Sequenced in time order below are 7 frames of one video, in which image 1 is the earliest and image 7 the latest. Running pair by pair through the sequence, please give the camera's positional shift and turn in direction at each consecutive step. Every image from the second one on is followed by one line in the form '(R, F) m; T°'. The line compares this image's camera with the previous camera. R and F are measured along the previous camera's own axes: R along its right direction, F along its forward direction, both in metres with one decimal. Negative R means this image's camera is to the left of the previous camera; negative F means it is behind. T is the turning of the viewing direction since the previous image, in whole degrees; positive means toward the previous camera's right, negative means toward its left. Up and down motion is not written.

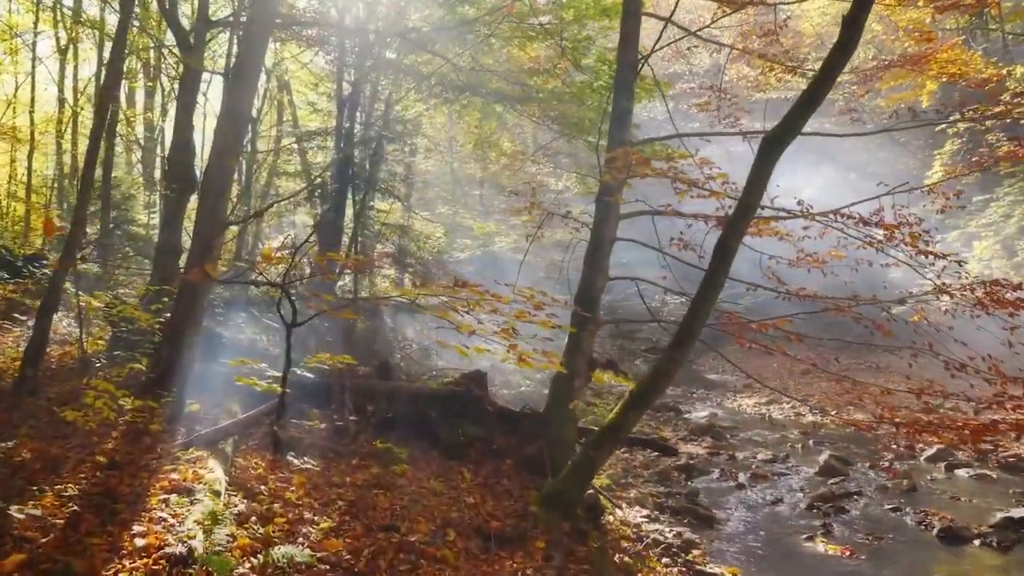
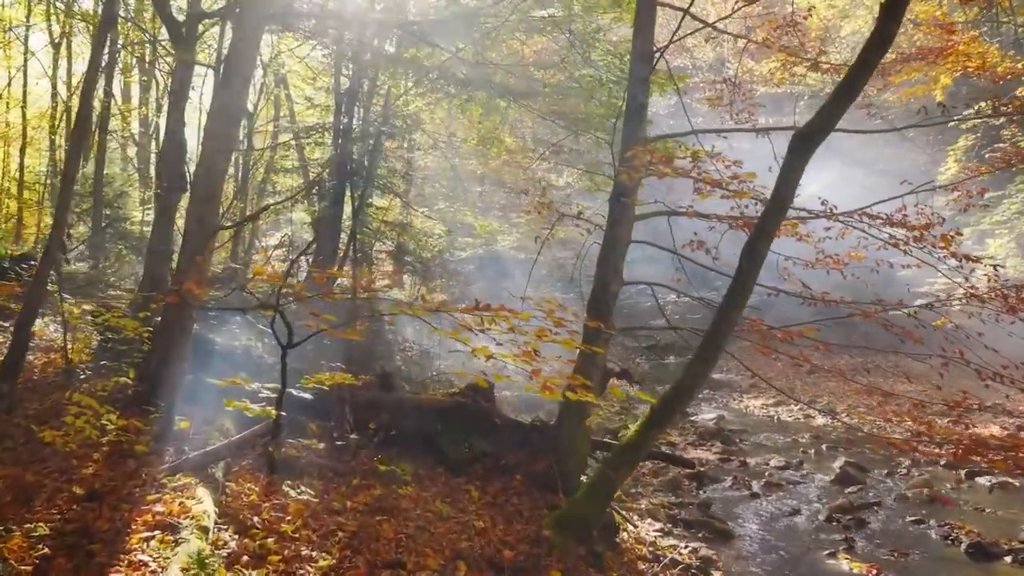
(-0.1, +0.4) m; 0°
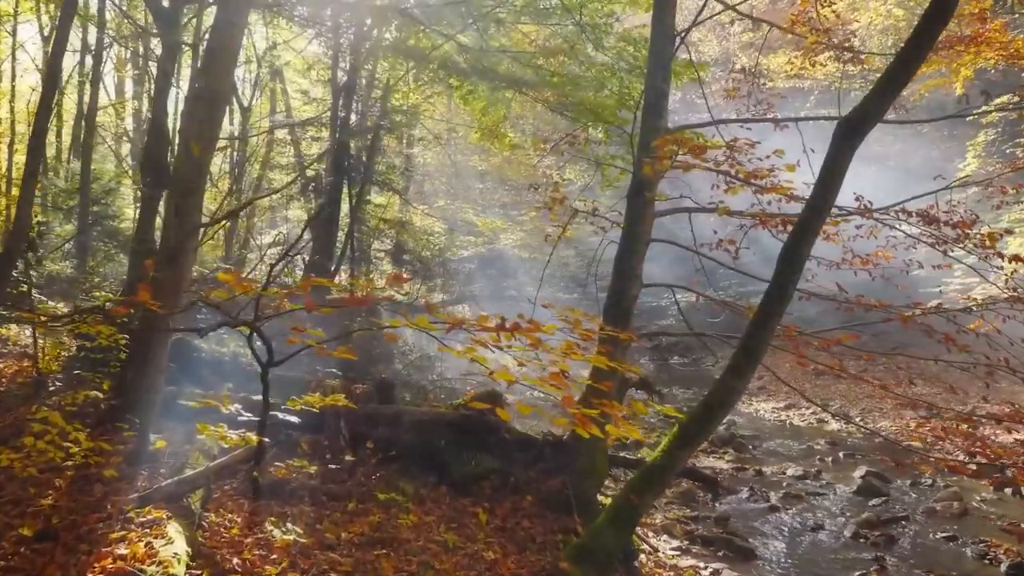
(-0.1, +0.6) m; 0°
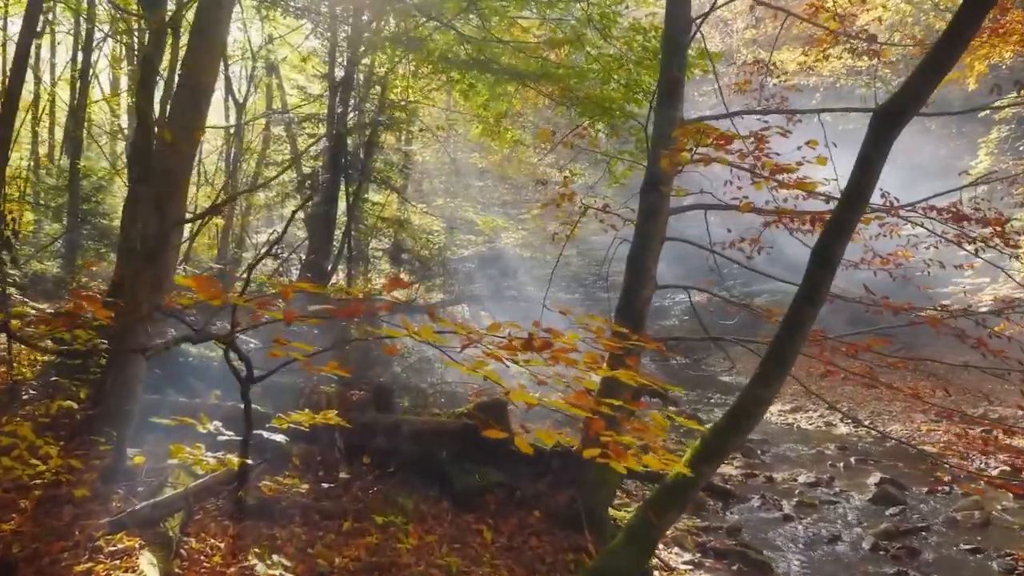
(-0.1, +0.4) m; 0°
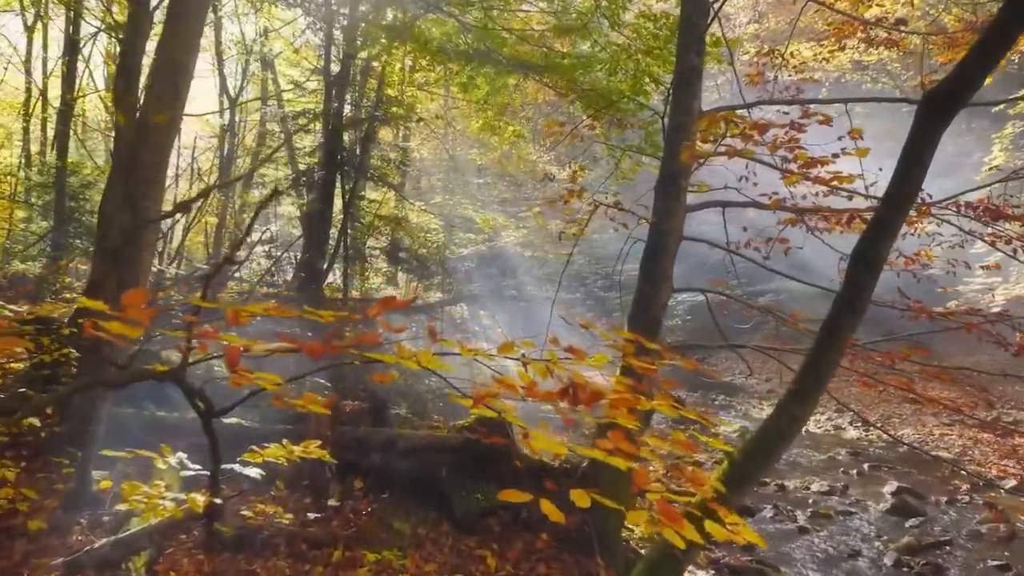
(-0.1, +0.5) m; 0°
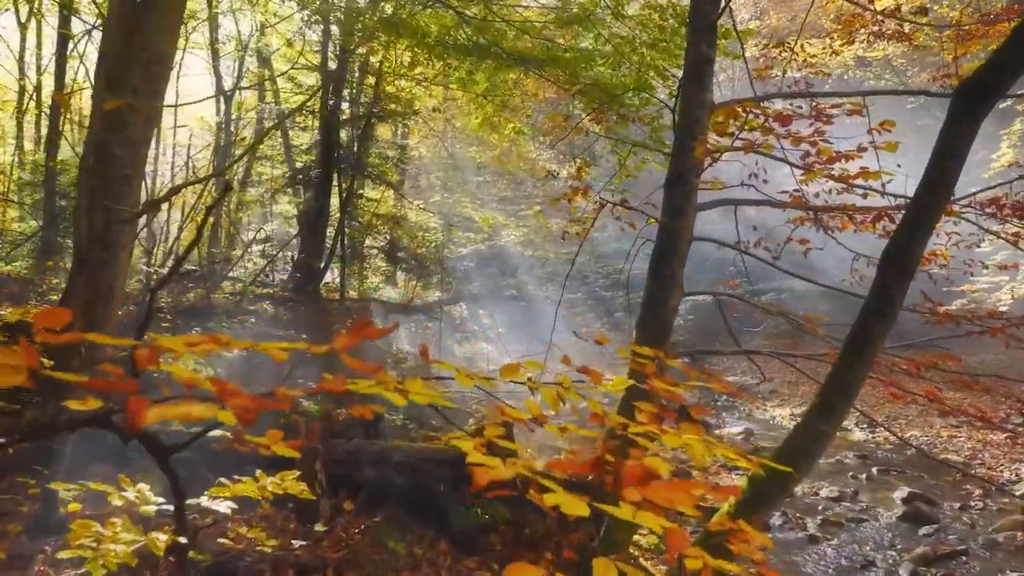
(0.0, +0.3) m; 0°
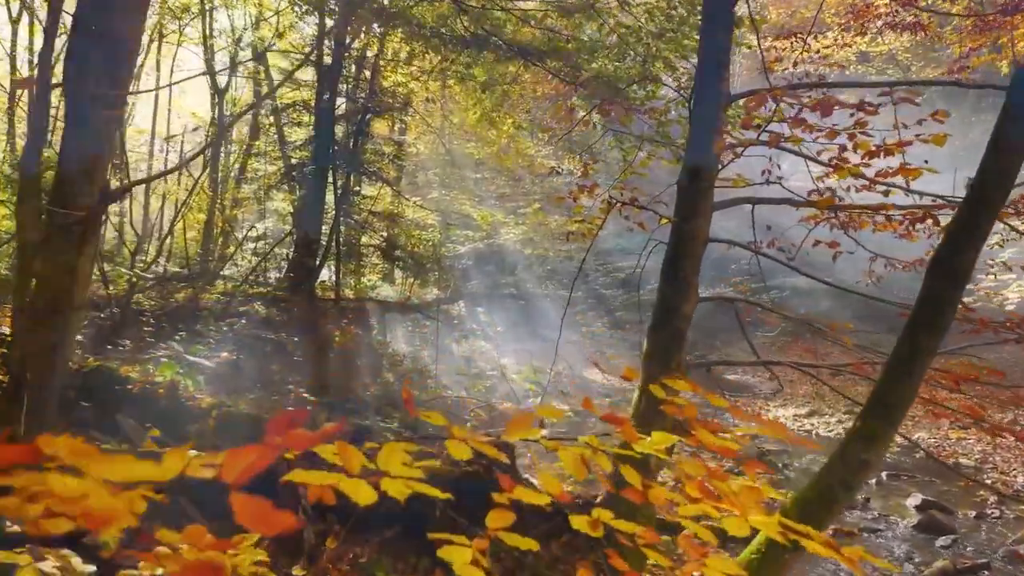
(0.0, +0.4) m; 0°
